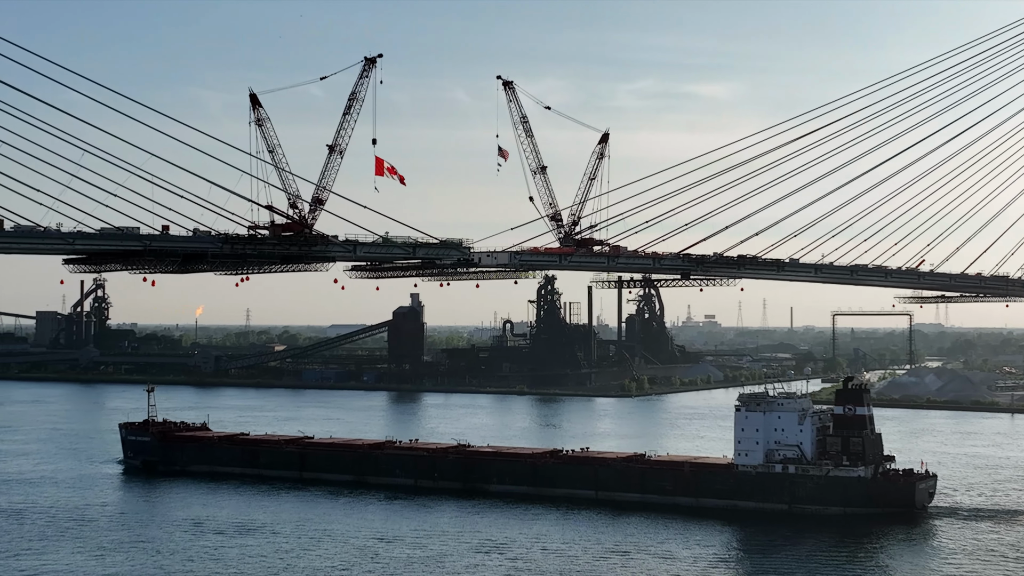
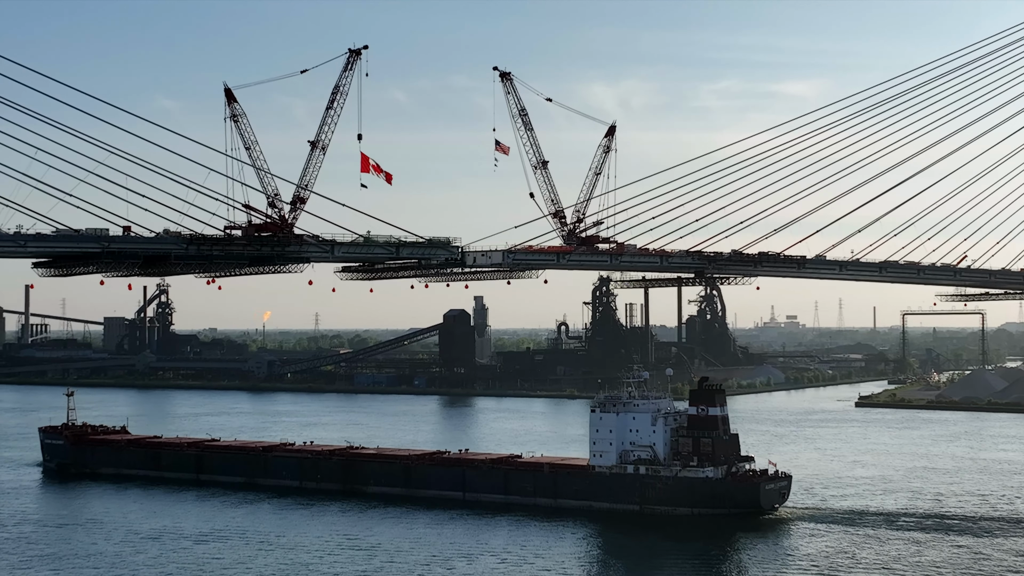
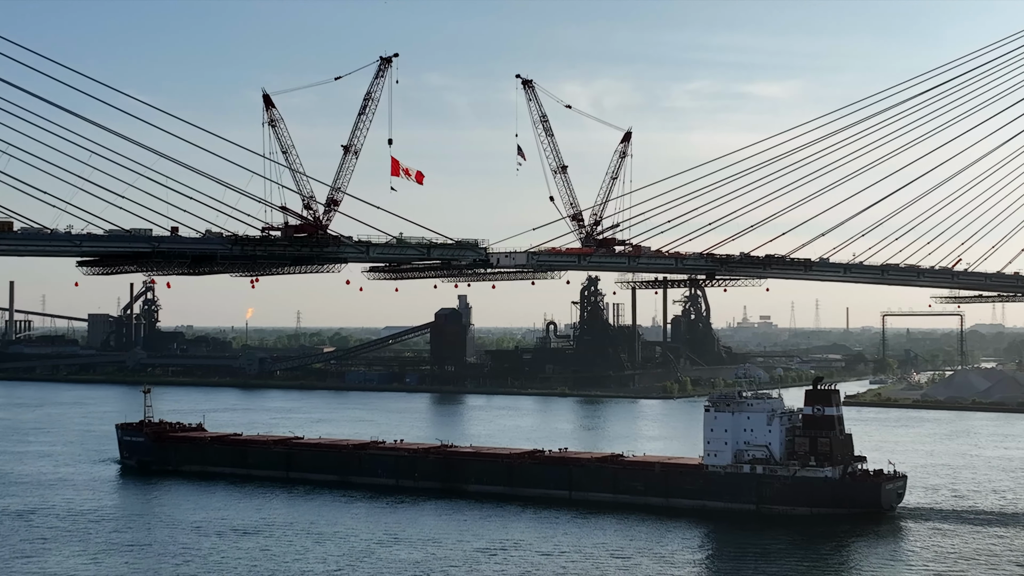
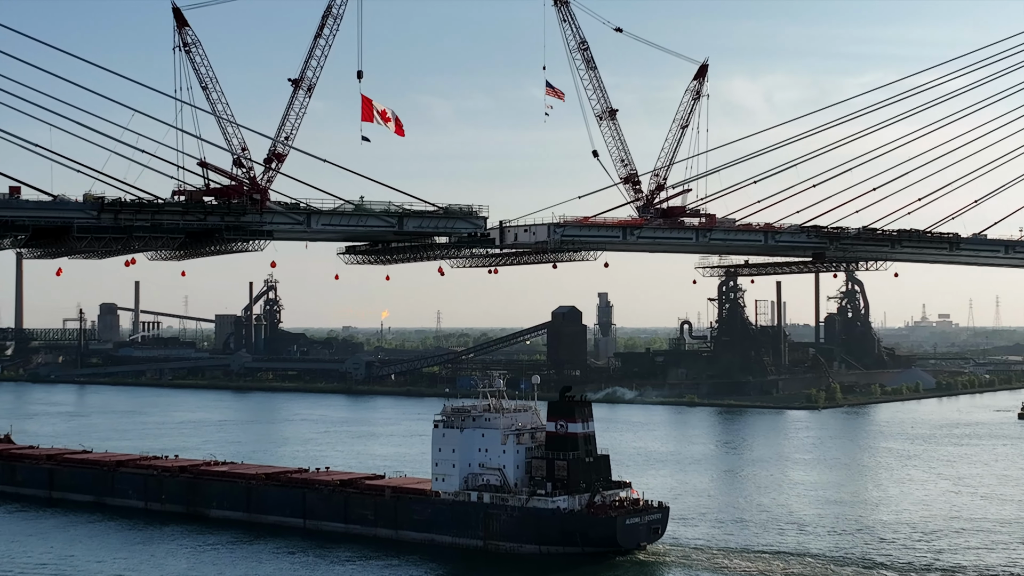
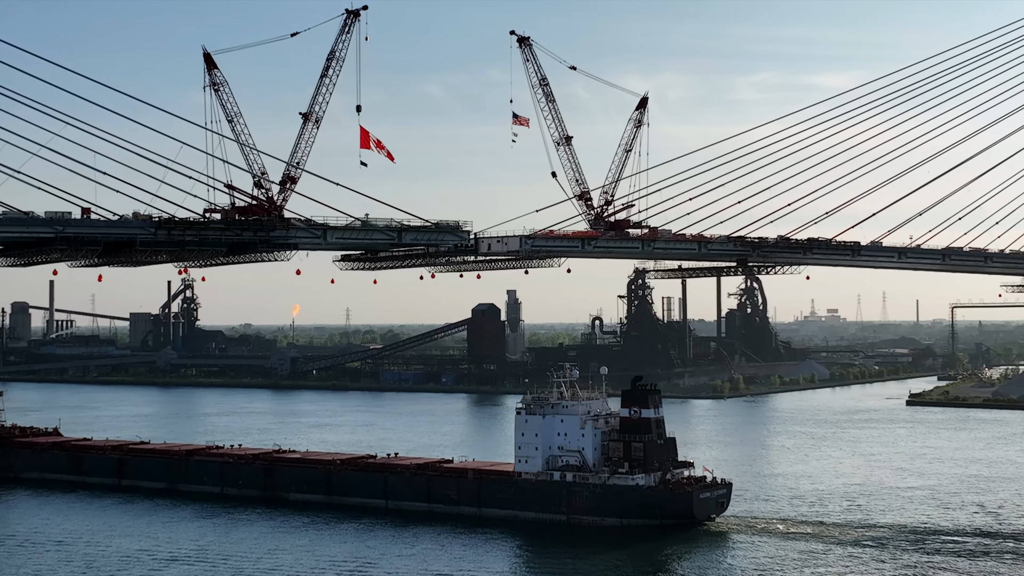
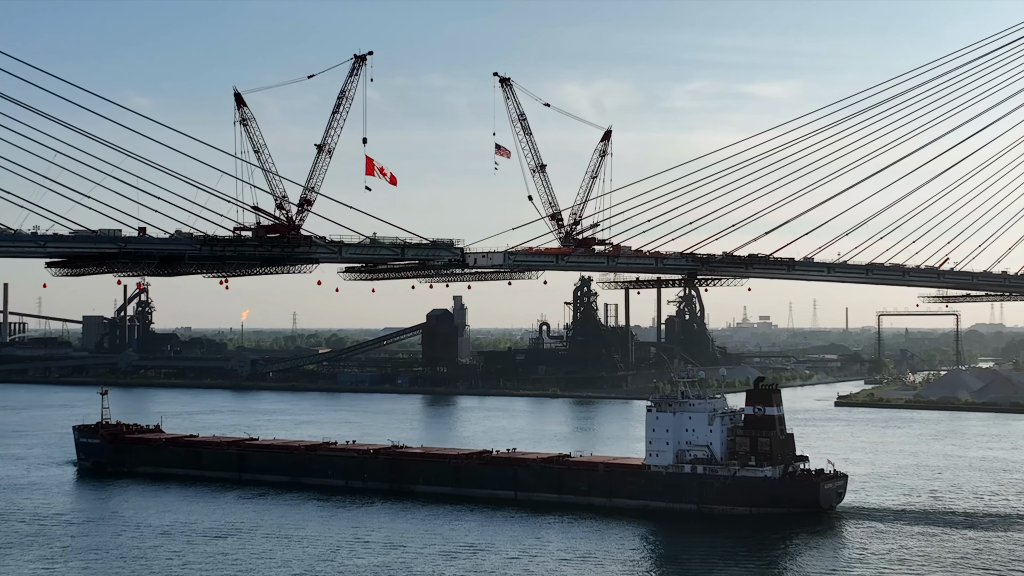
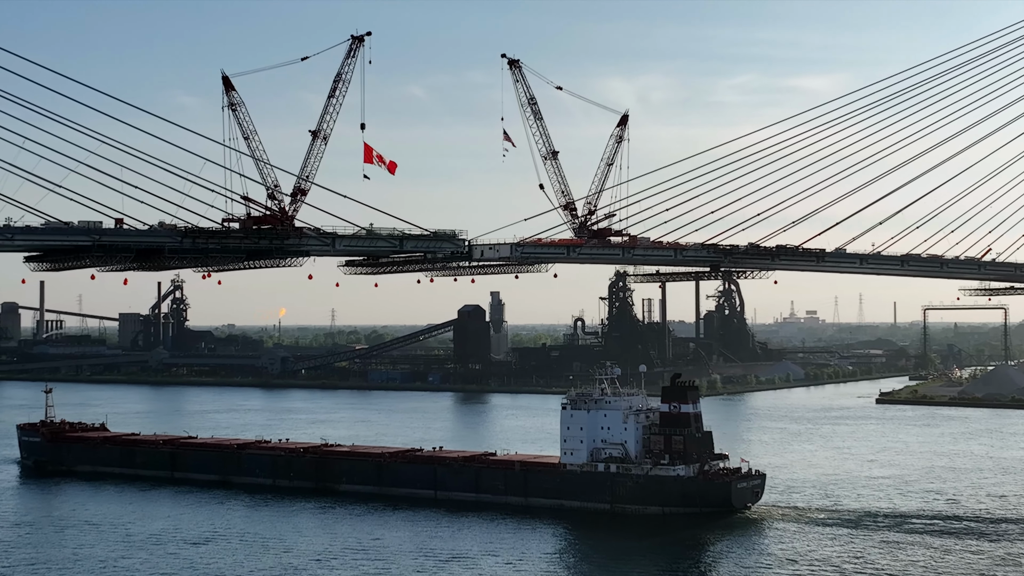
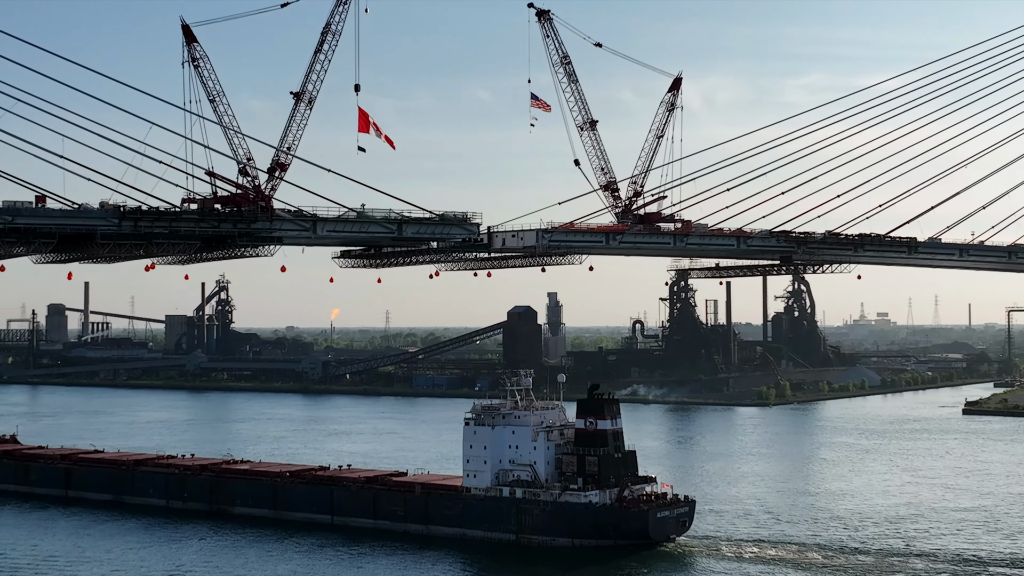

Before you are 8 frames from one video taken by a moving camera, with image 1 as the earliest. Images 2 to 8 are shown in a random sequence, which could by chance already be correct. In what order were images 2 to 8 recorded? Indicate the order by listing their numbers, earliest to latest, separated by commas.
3, 6, 2, 7, 5, 8, 4
